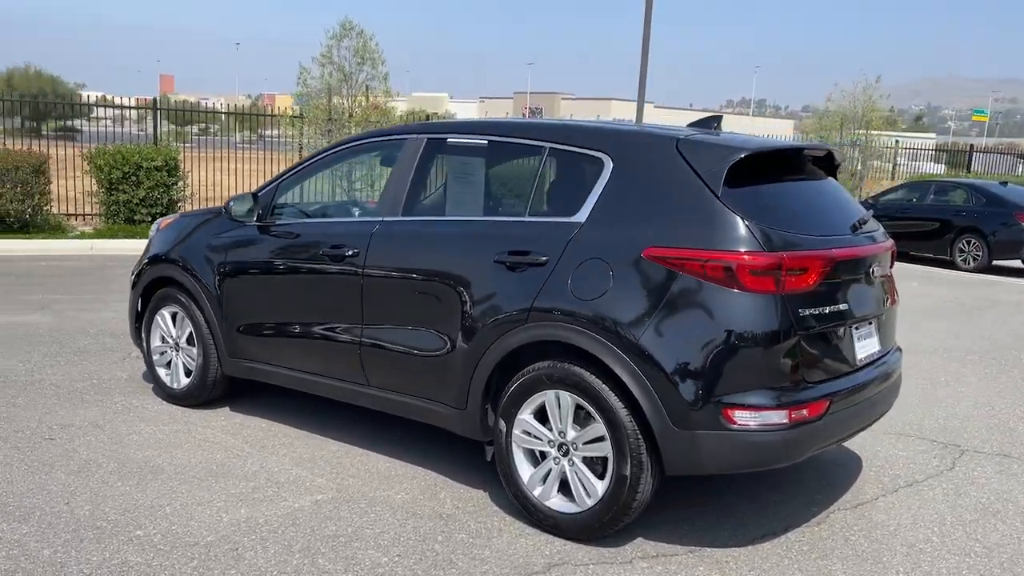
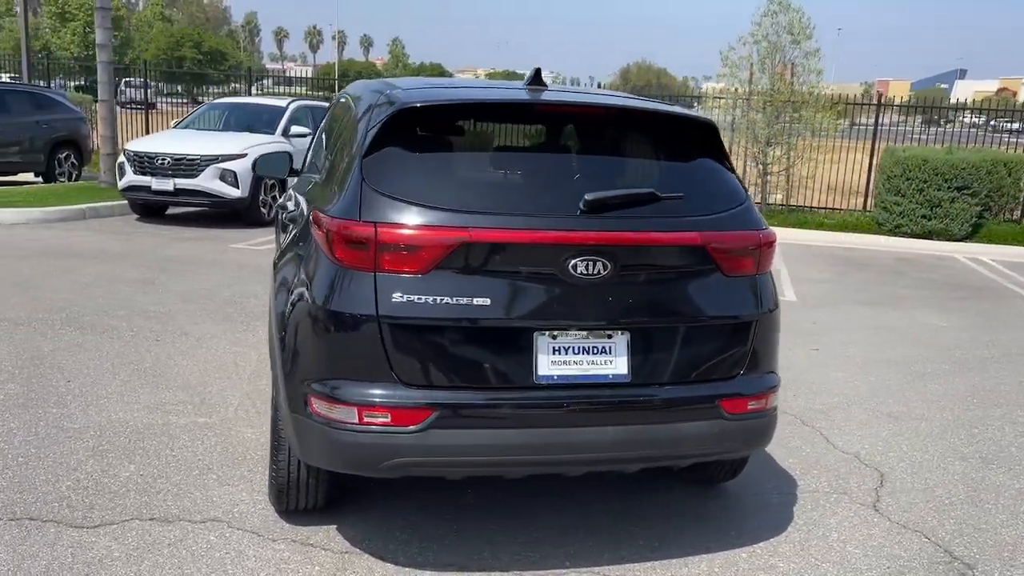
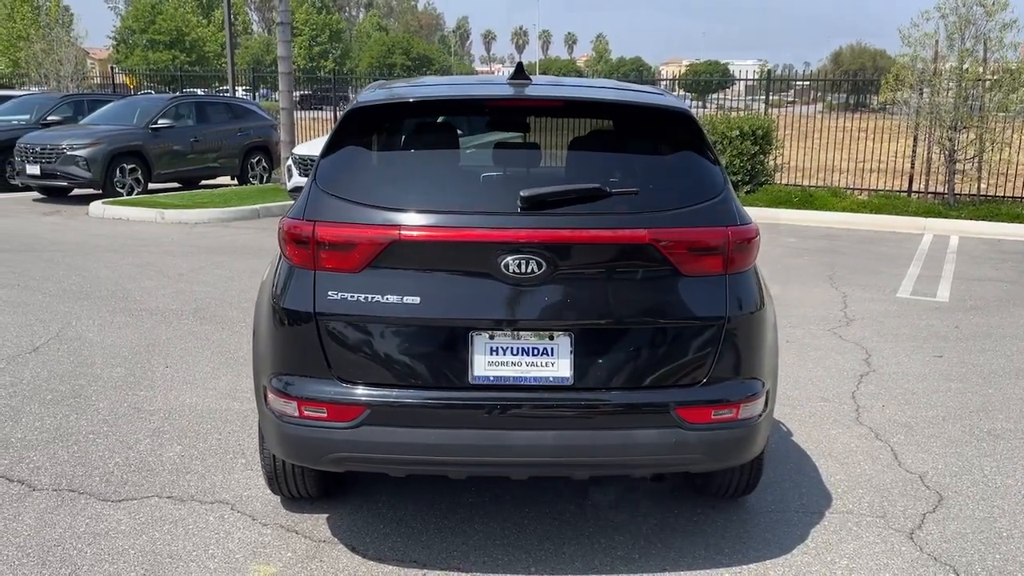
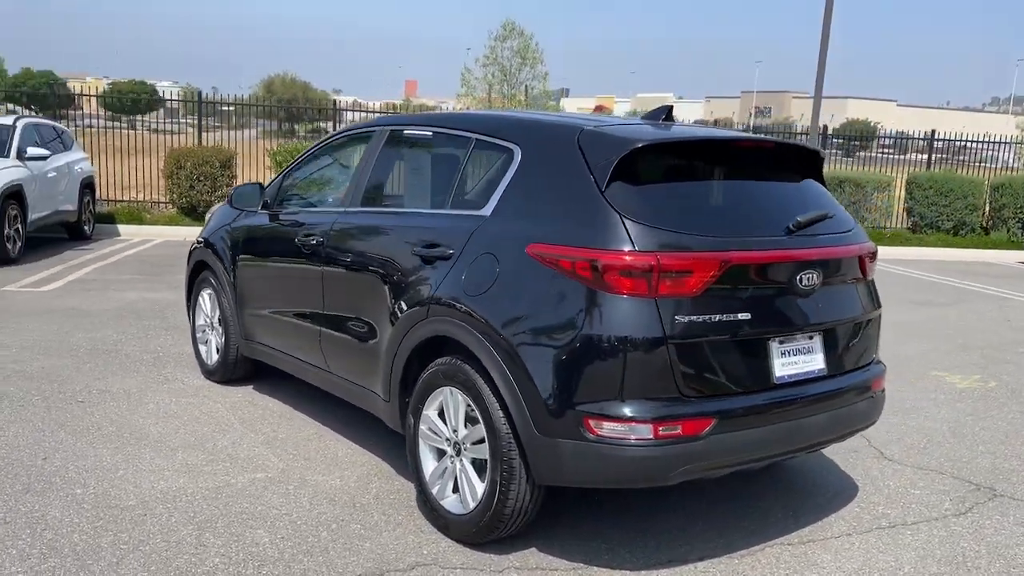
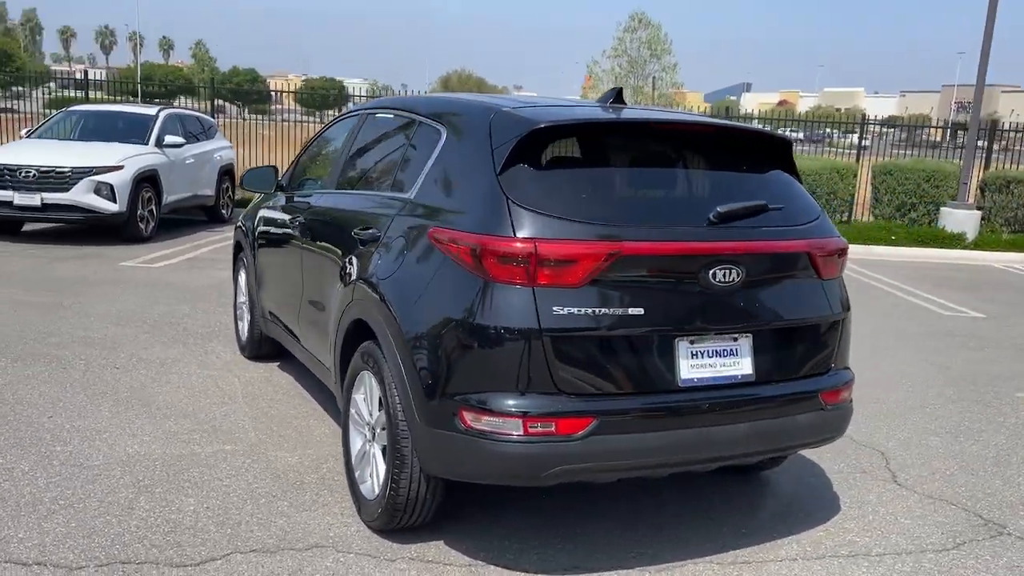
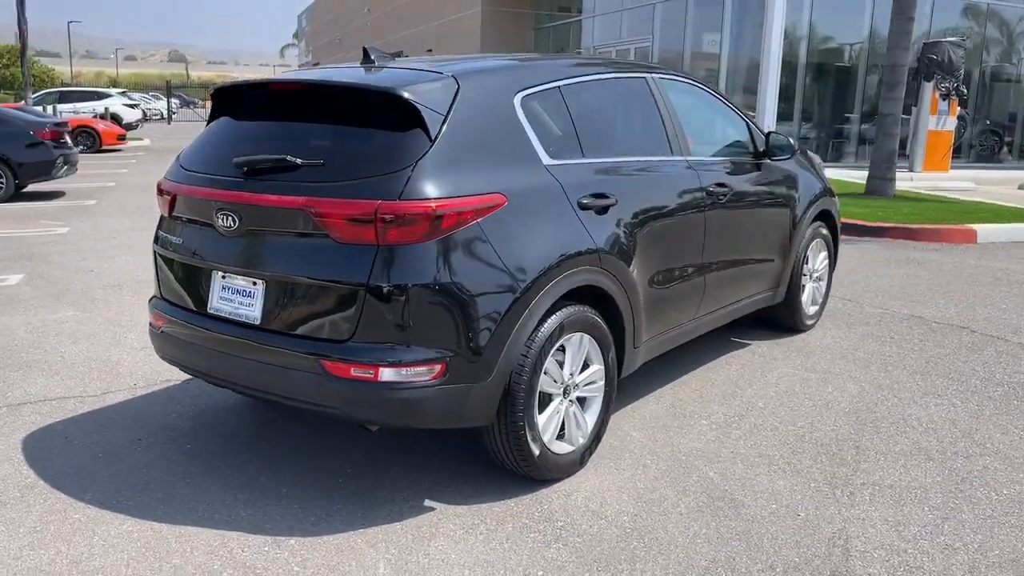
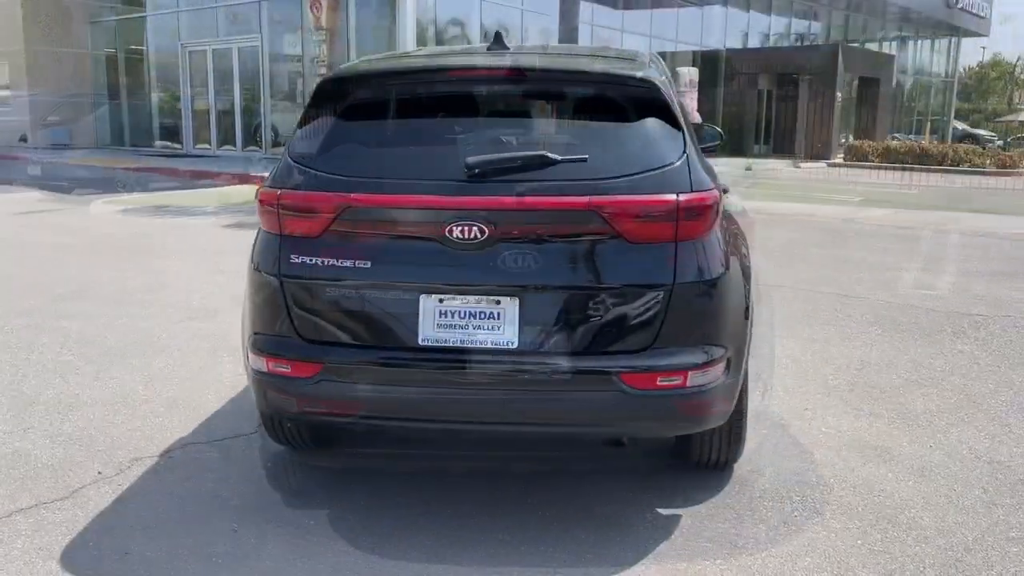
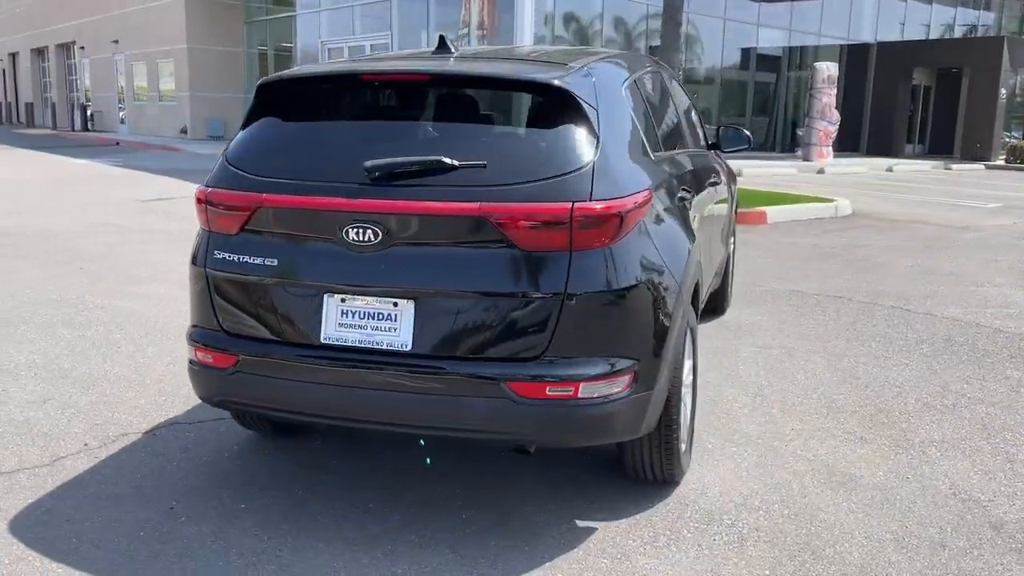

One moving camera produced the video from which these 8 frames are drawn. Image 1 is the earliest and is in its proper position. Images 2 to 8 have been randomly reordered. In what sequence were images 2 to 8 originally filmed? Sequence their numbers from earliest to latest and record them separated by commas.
4, 5, 2, 3, 7, 8, 6
